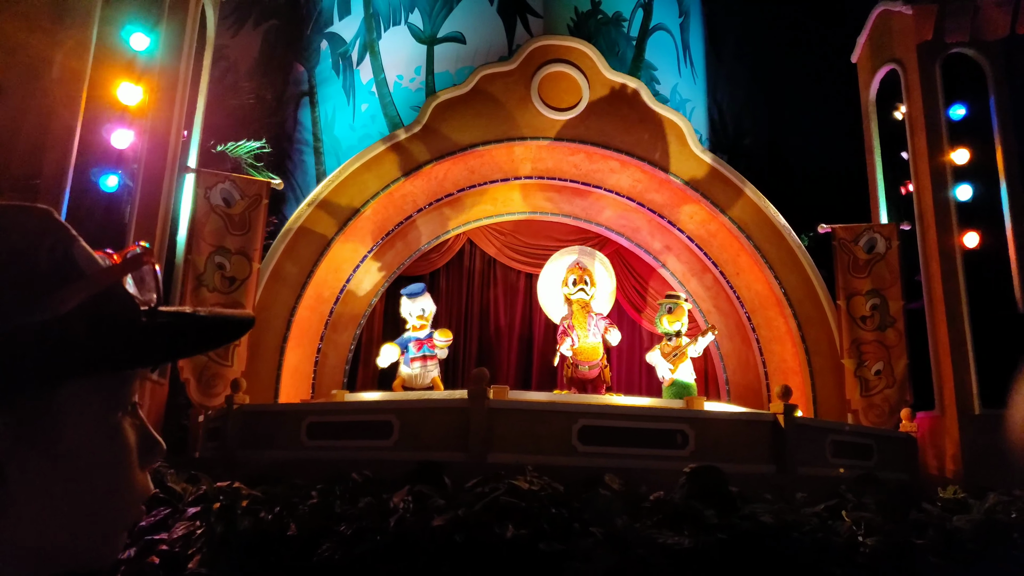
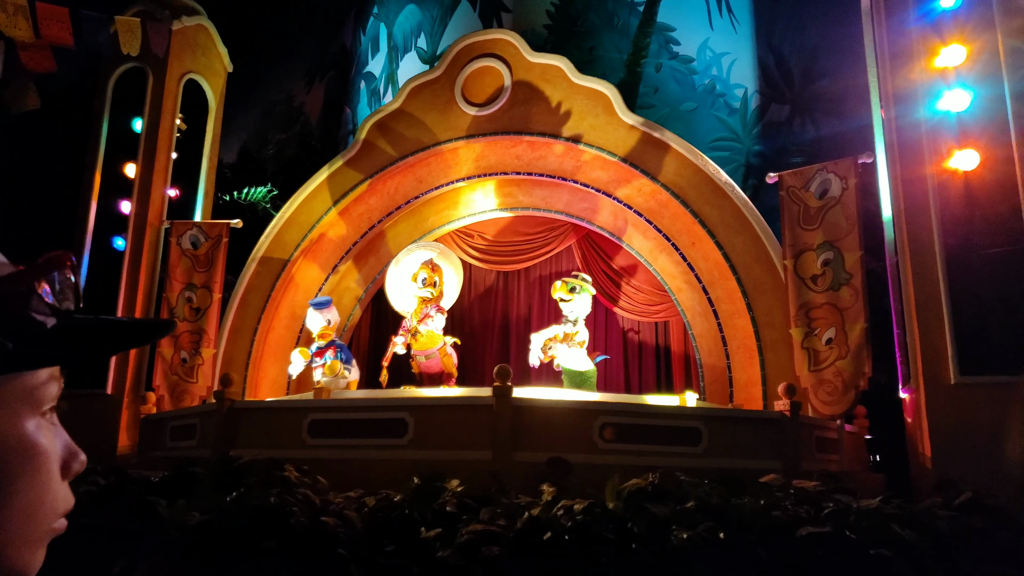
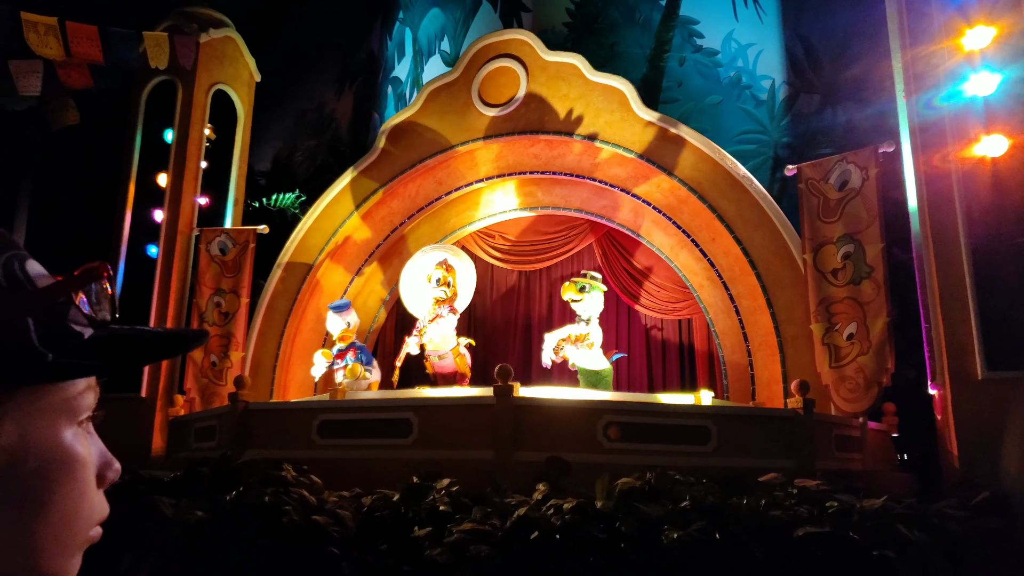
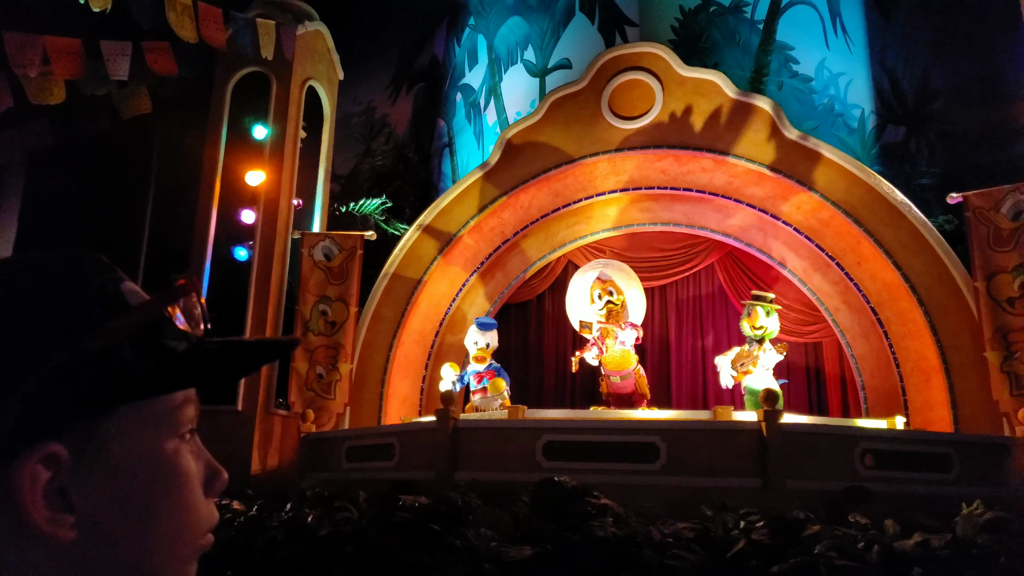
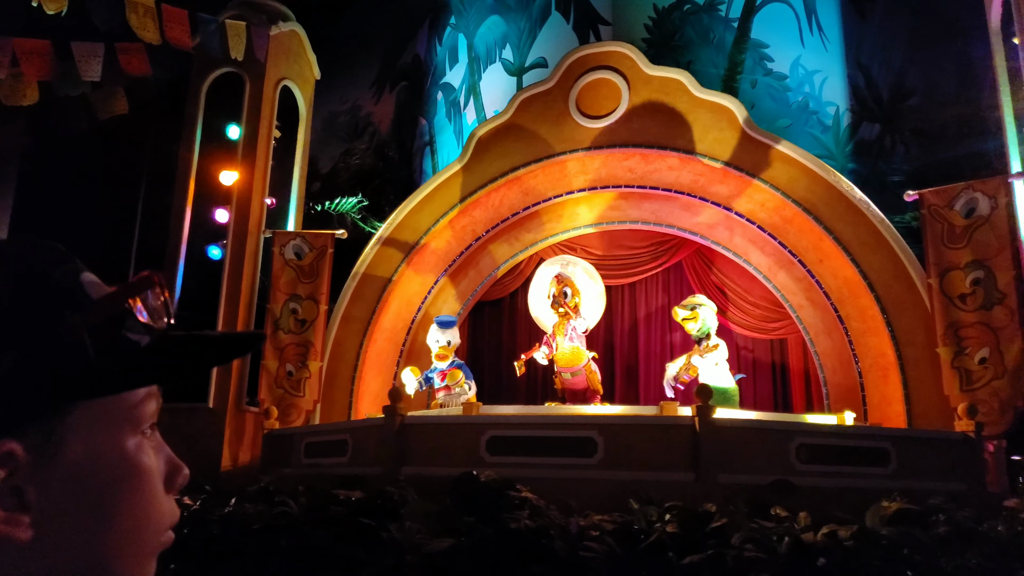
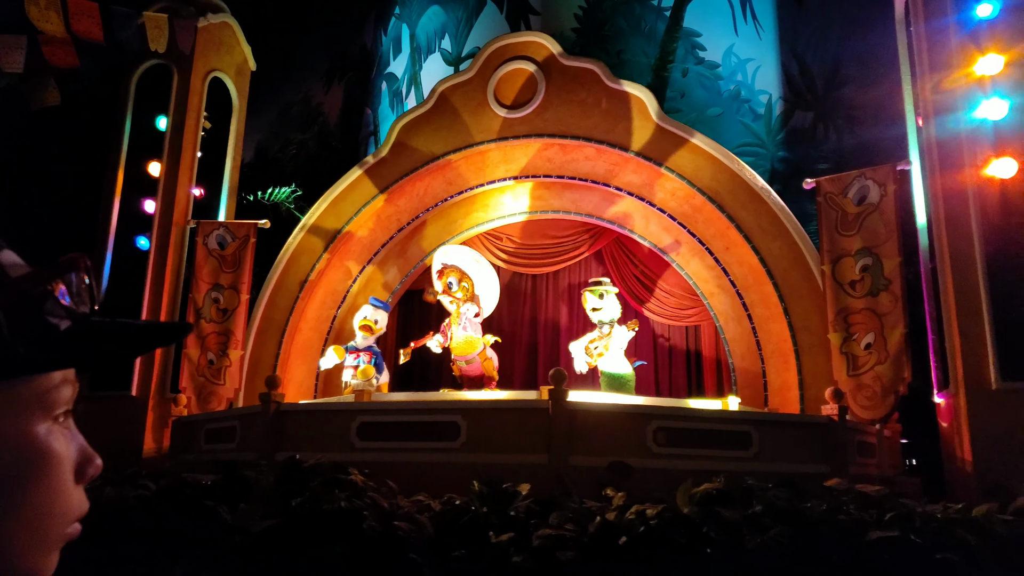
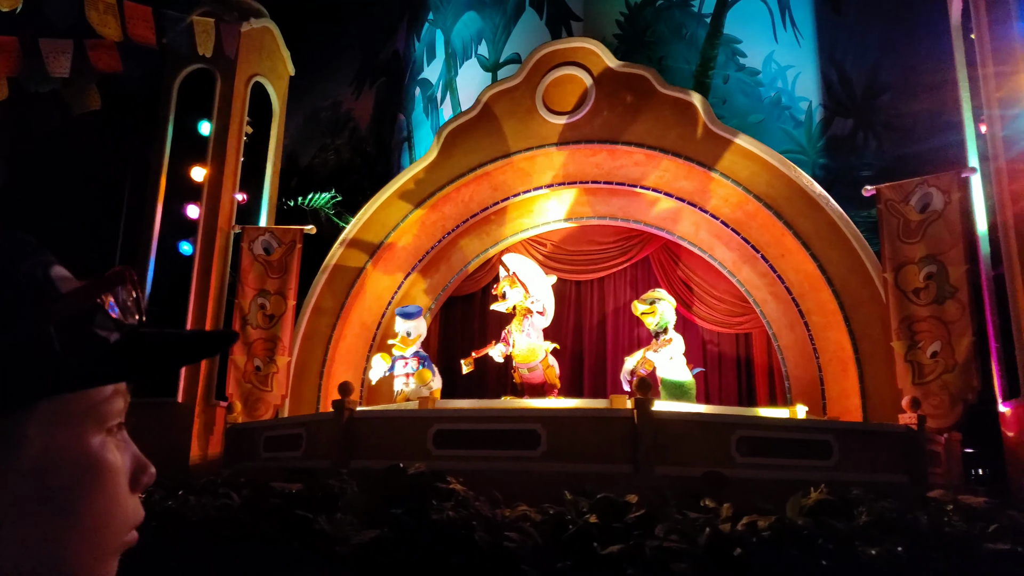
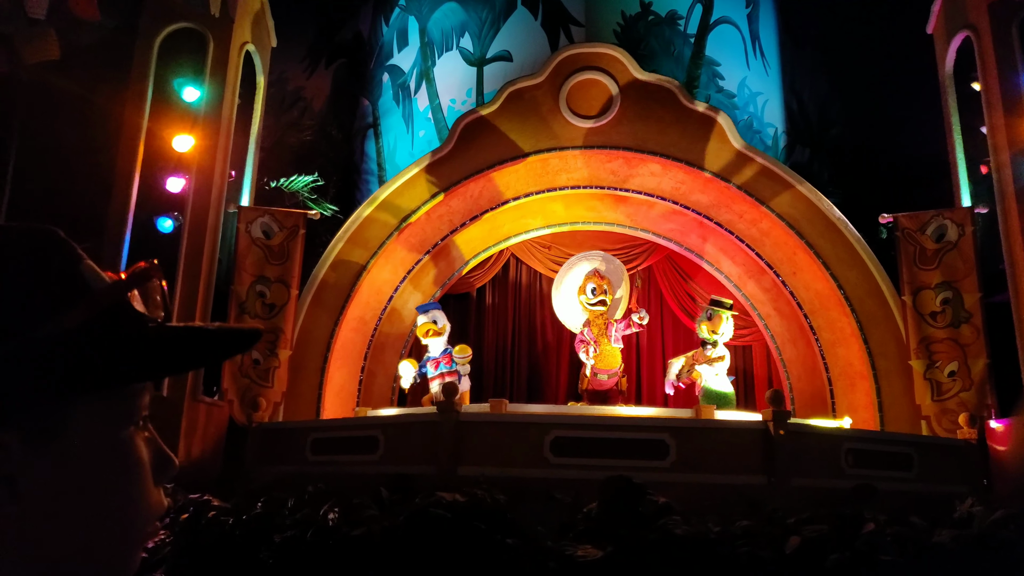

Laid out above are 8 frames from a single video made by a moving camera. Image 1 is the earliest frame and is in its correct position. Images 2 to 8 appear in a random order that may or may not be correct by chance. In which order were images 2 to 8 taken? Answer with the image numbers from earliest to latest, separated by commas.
8, 4, 5, 7, 6, 2, 3
